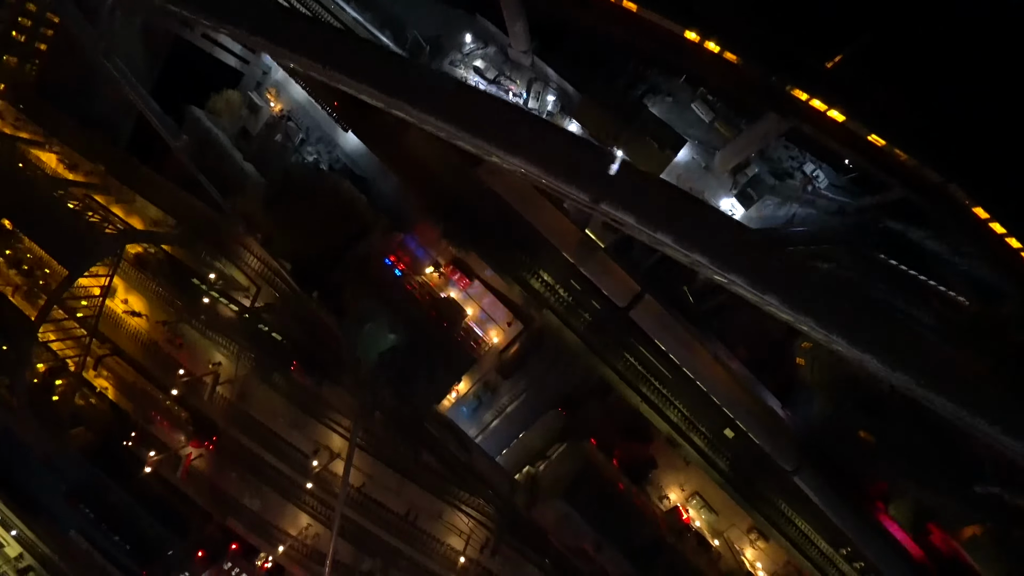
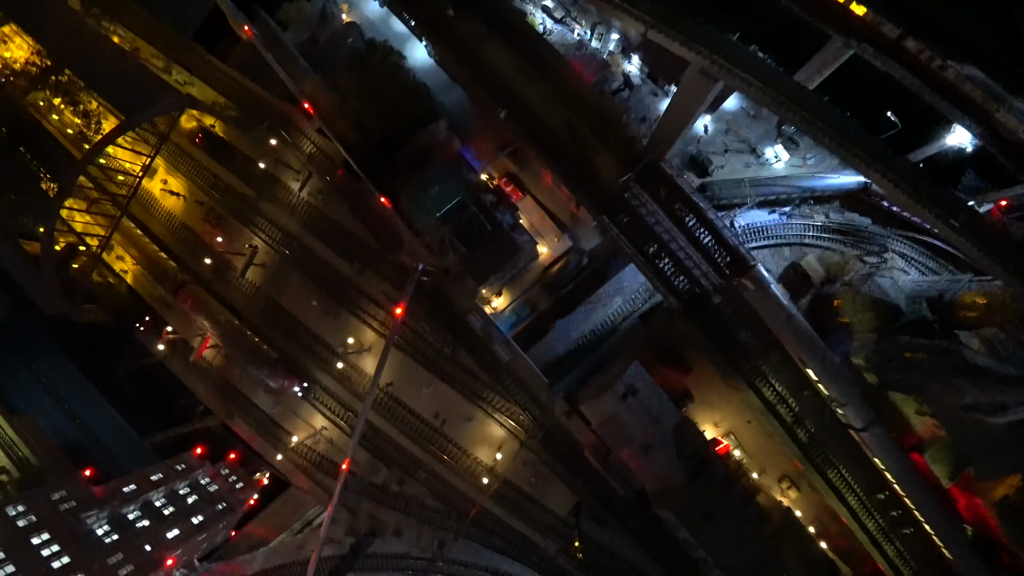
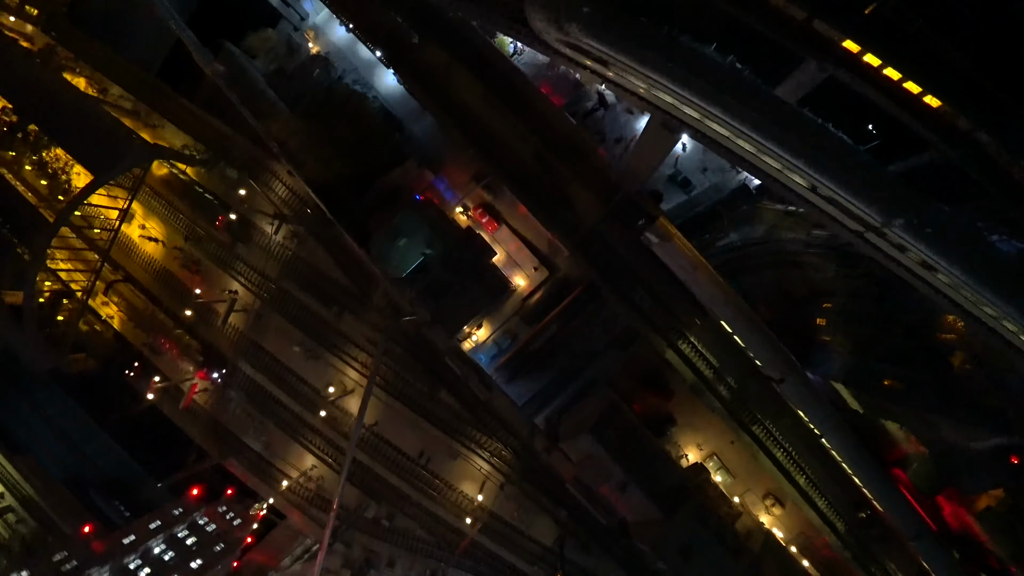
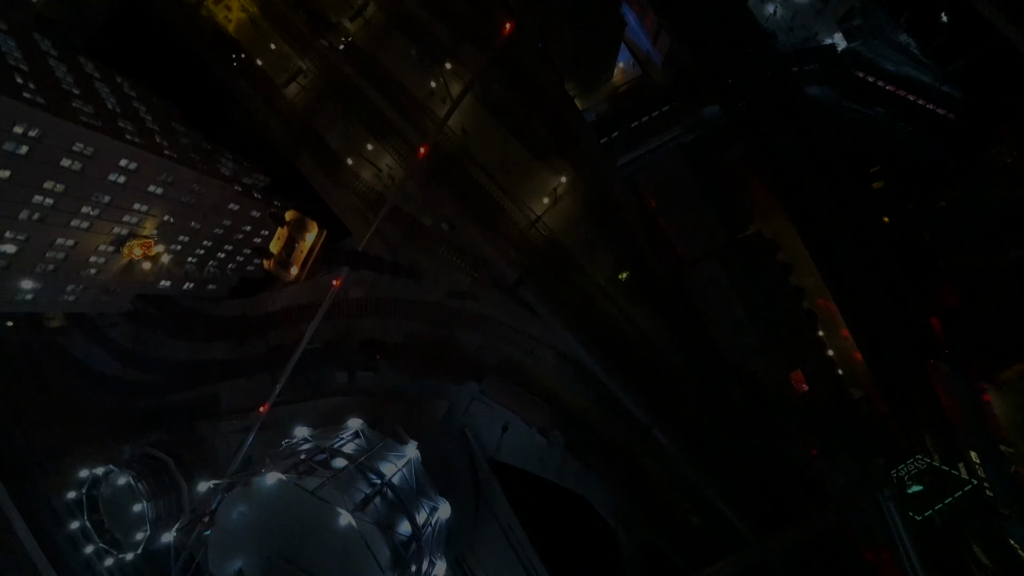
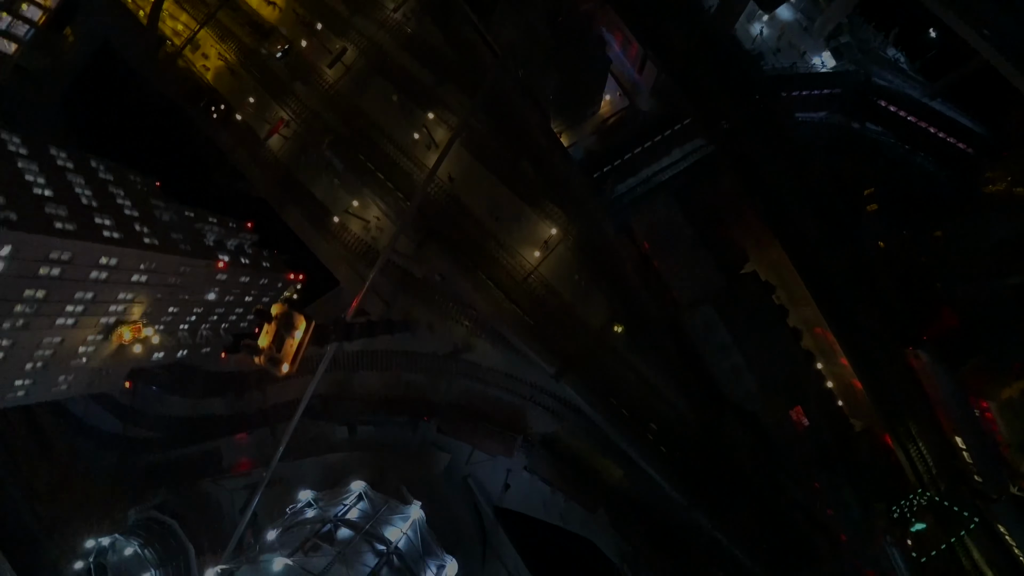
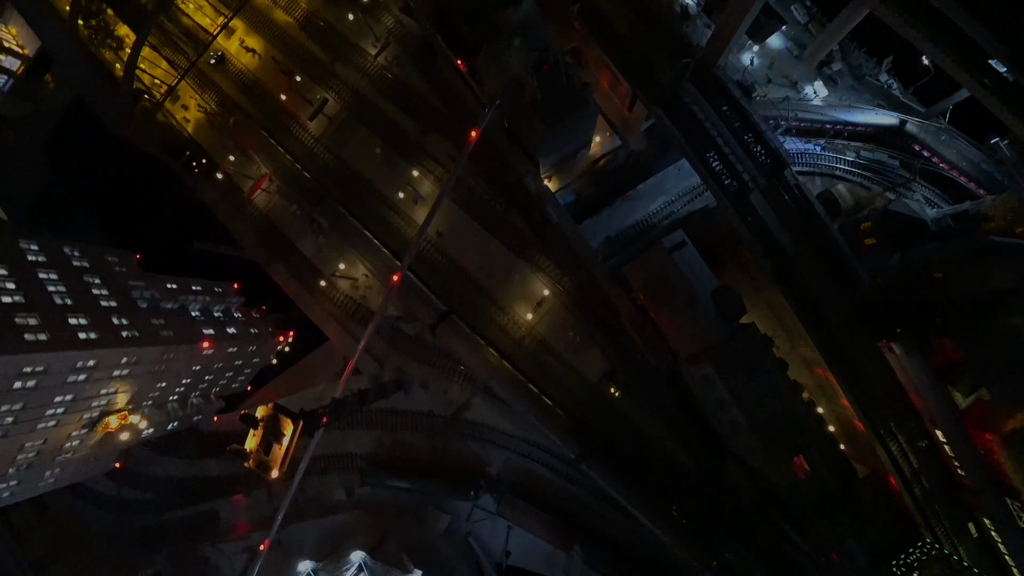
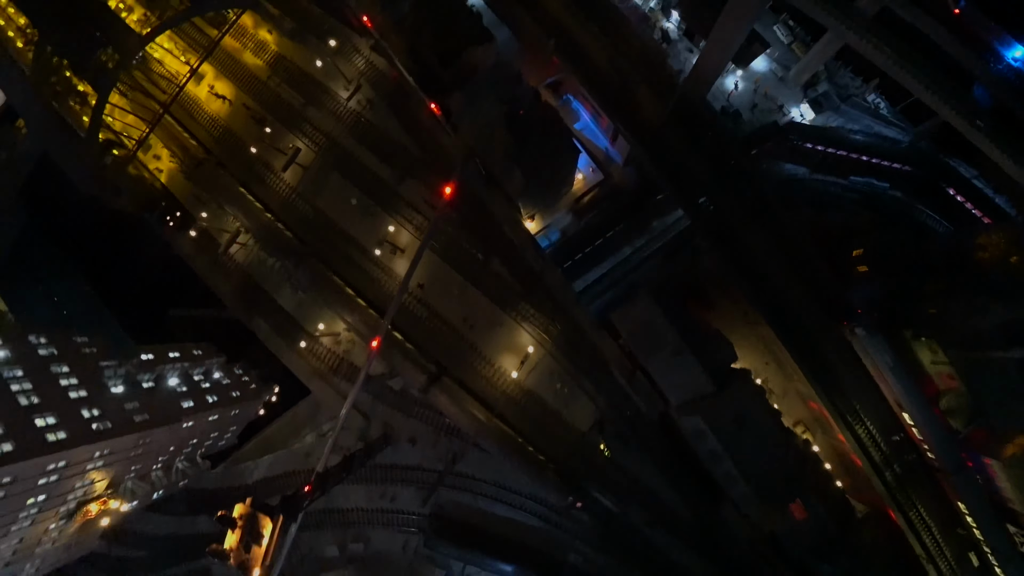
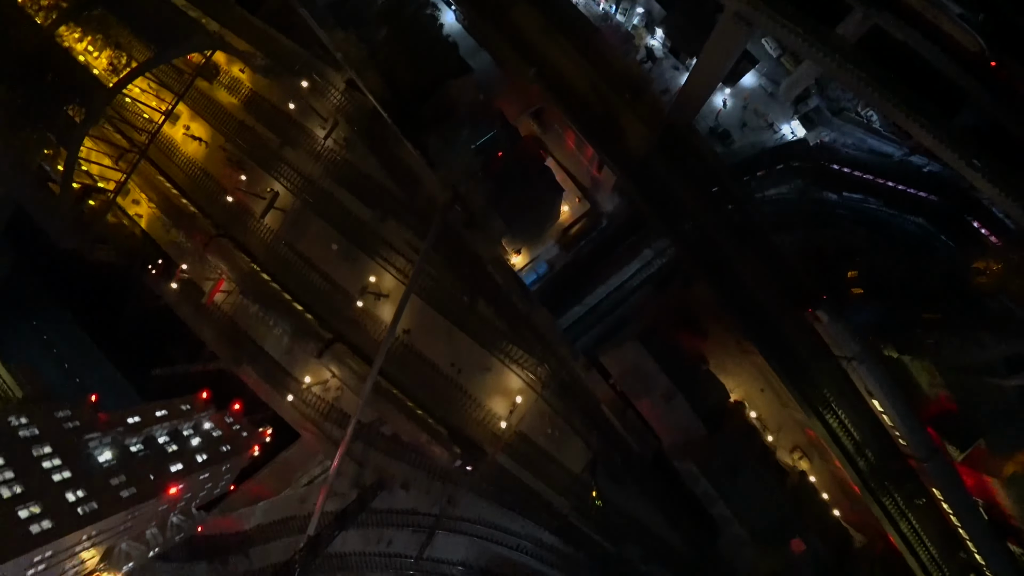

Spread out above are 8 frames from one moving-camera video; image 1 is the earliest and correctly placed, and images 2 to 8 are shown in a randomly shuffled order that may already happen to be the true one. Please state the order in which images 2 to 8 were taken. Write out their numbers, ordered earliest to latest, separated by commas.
3, 2, 8, 7, 6, 5, 4
